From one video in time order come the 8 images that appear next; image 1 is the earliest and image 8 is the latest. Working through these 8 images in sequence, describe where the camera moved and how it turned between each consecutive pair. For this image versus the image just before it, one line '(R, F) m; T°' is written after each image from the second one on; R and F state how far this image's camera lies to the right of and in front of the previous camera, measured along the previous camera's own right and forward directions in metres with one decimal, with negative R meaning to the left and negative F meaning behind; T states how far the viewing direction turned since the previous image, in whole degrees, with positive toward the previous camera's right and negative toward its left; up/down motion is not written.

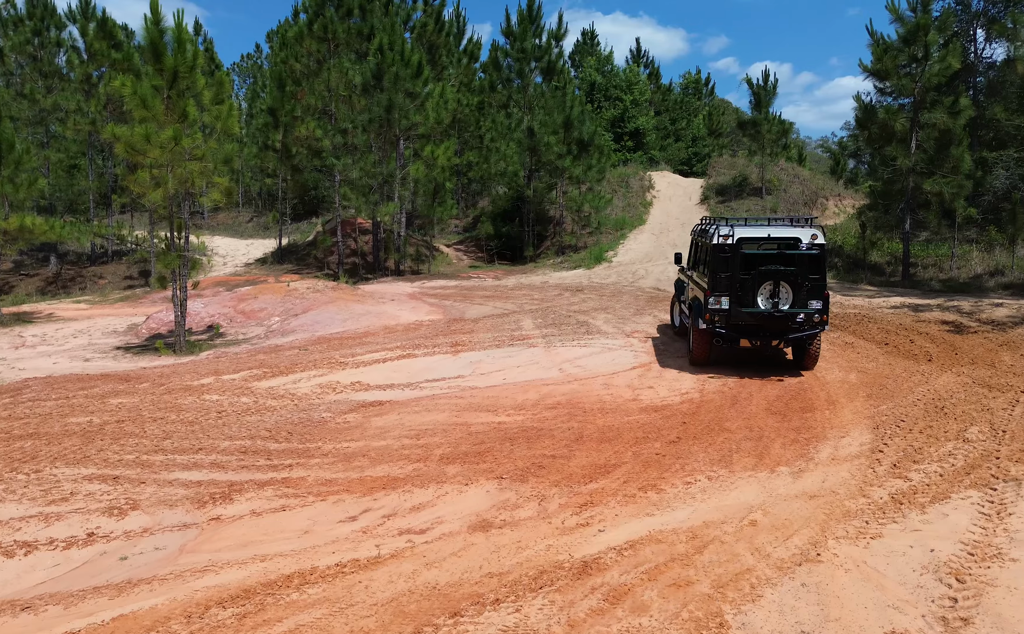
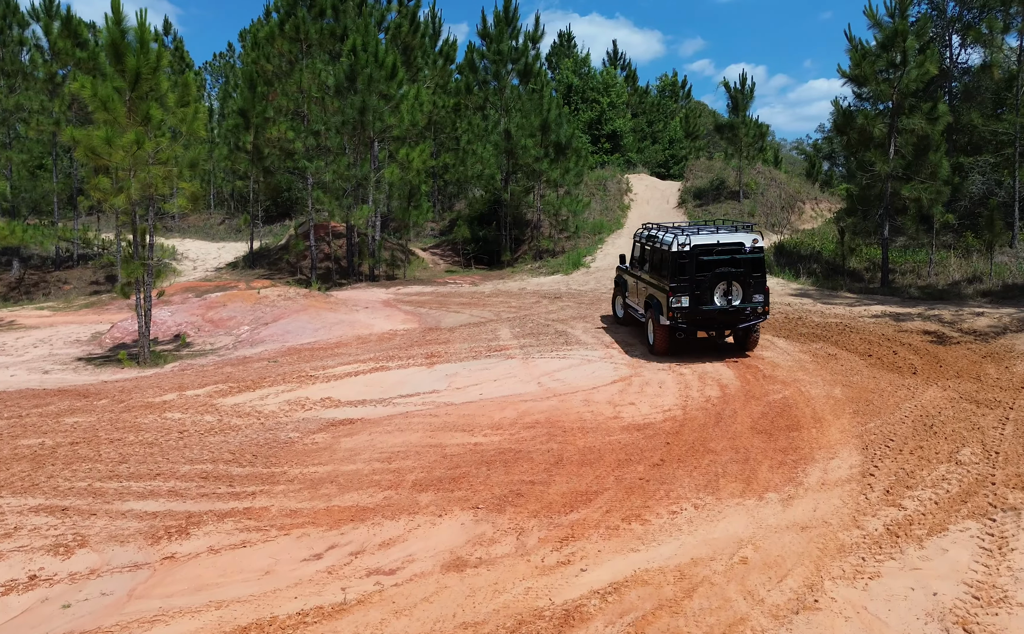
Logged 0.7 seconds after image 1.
(0.0, +0.3) m; +2°
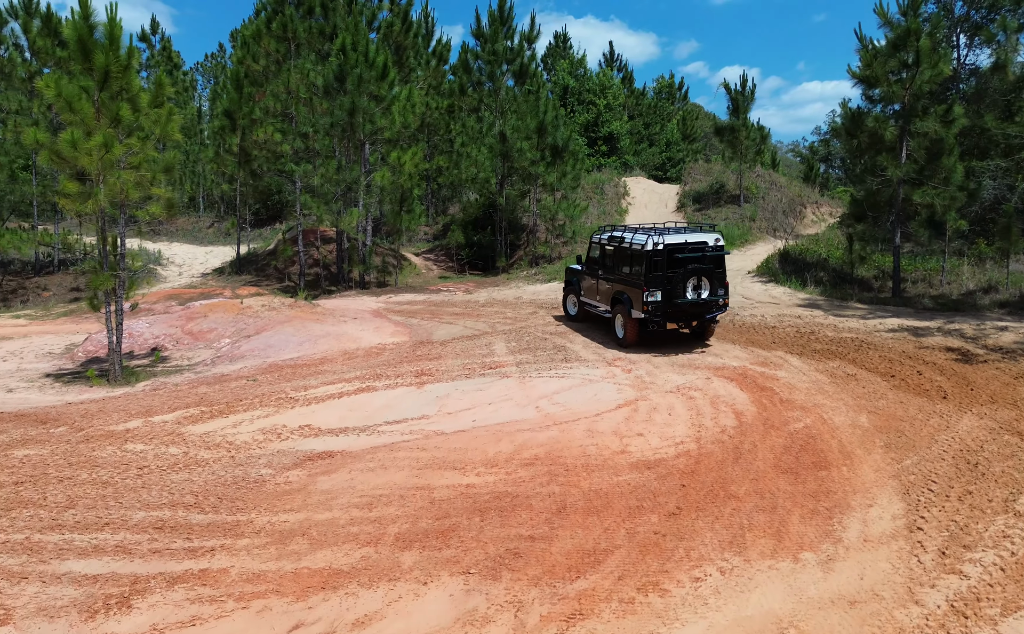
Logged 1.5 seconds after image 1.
(0.0, +0.8) m; 0°
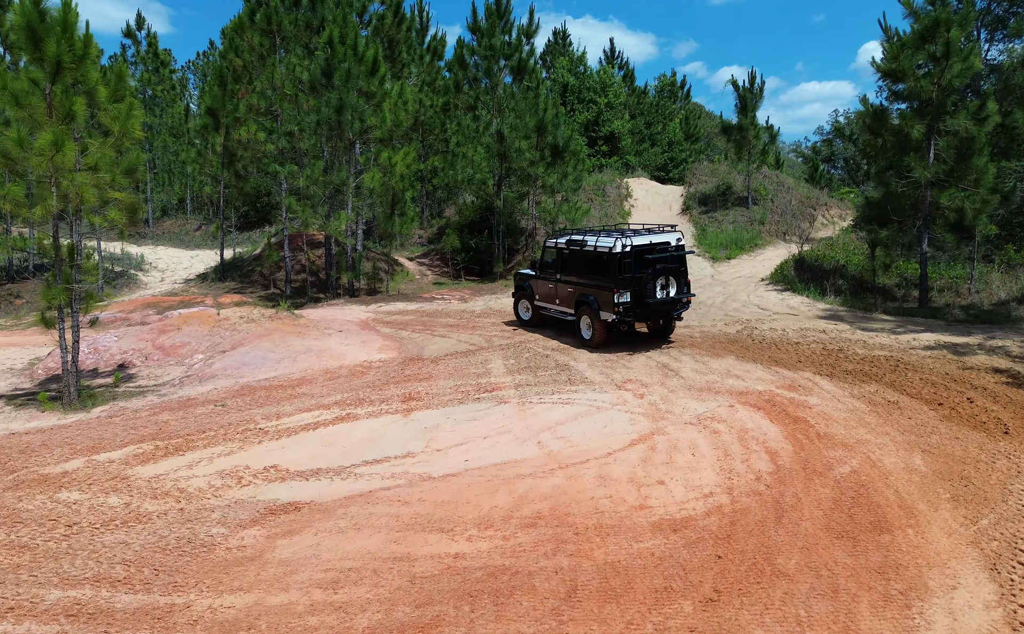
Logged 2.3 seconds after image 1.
(0.0, +1.2) m; 0°
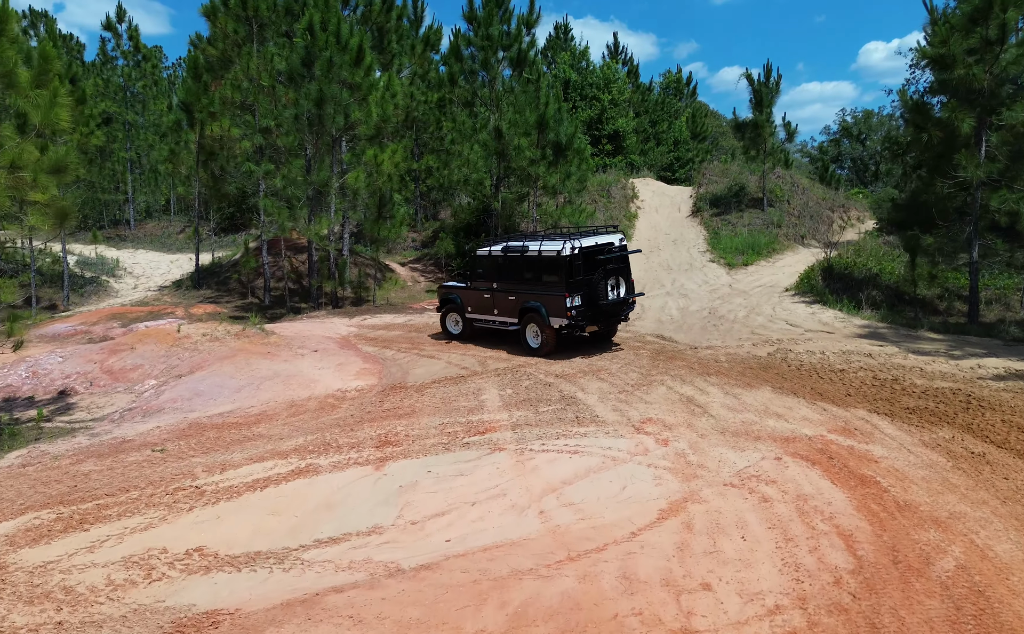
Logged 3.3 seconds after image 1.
(0.0, +1.8) m; 0°
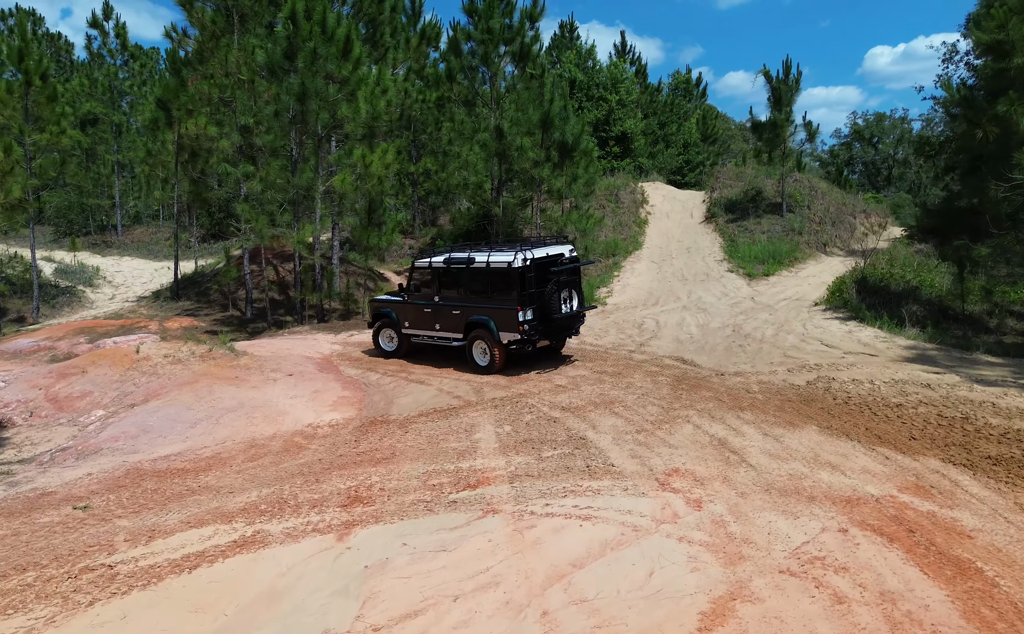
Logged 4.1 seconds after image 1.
(+0.1, +1.6) m; 0°
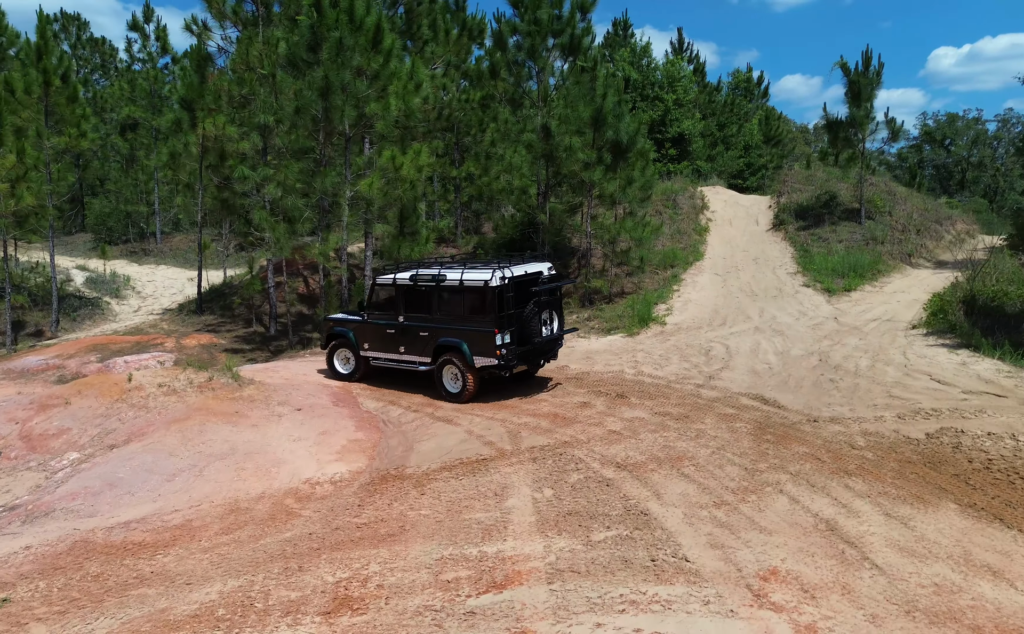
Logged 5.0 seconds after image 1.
(+0.1, +1.9) m; -4°
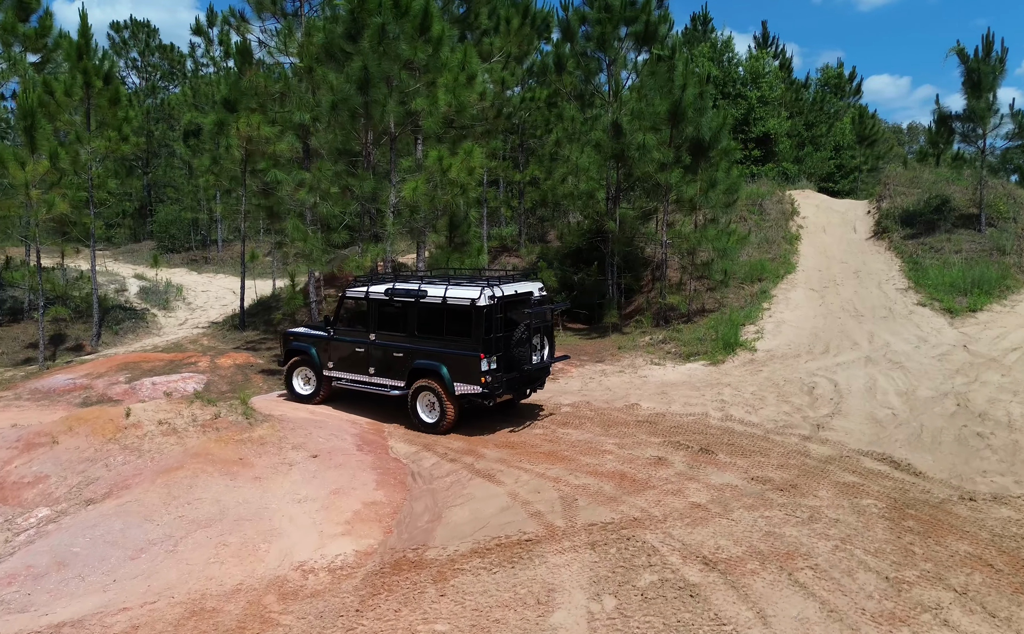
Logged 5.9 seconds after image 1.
(+0.1, +1.9) m; -5°
